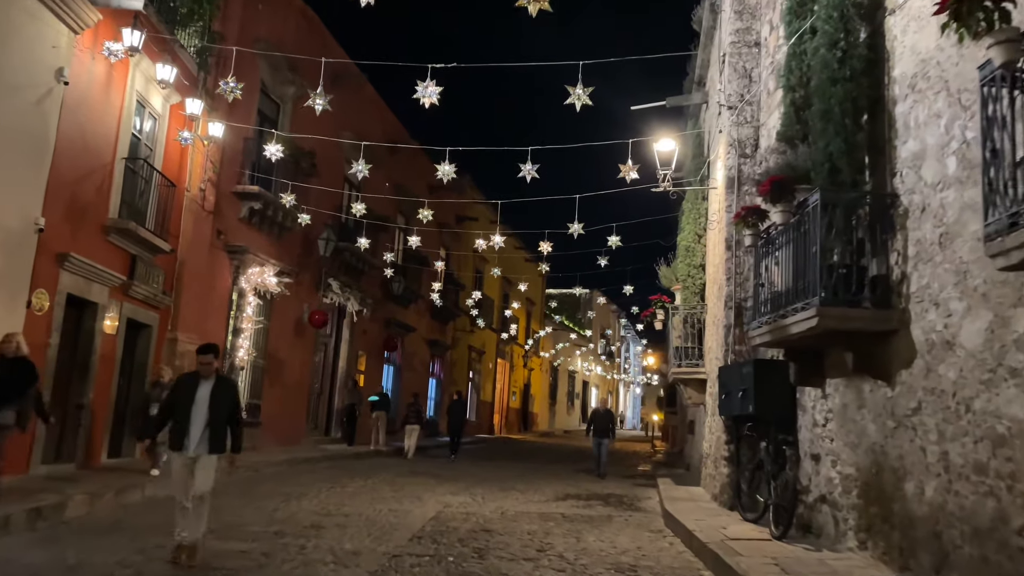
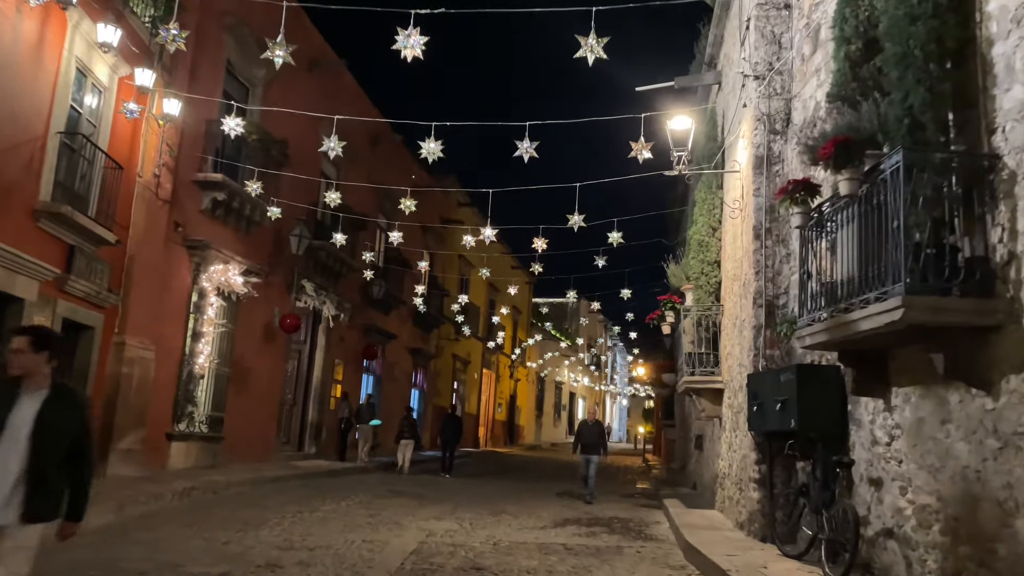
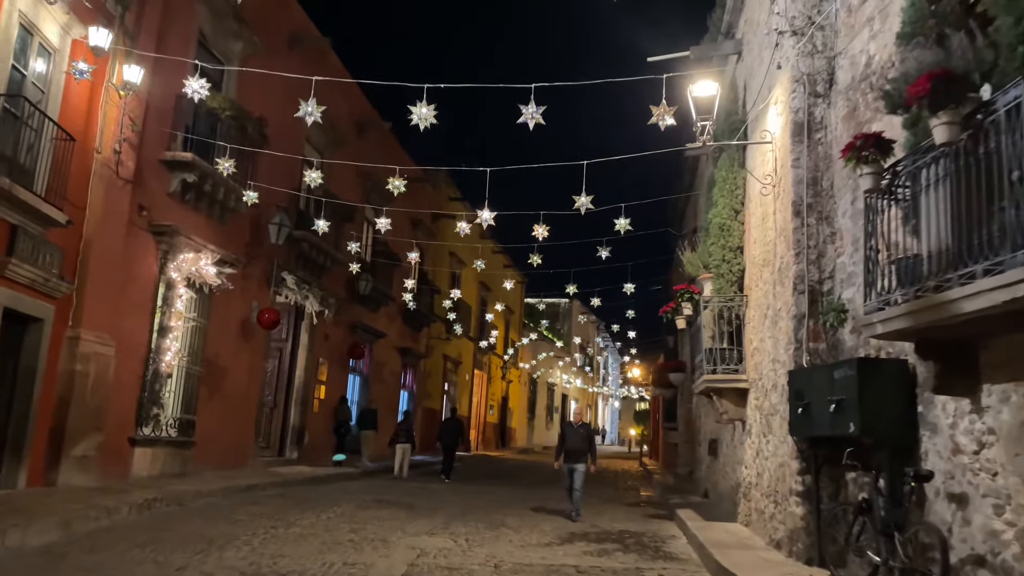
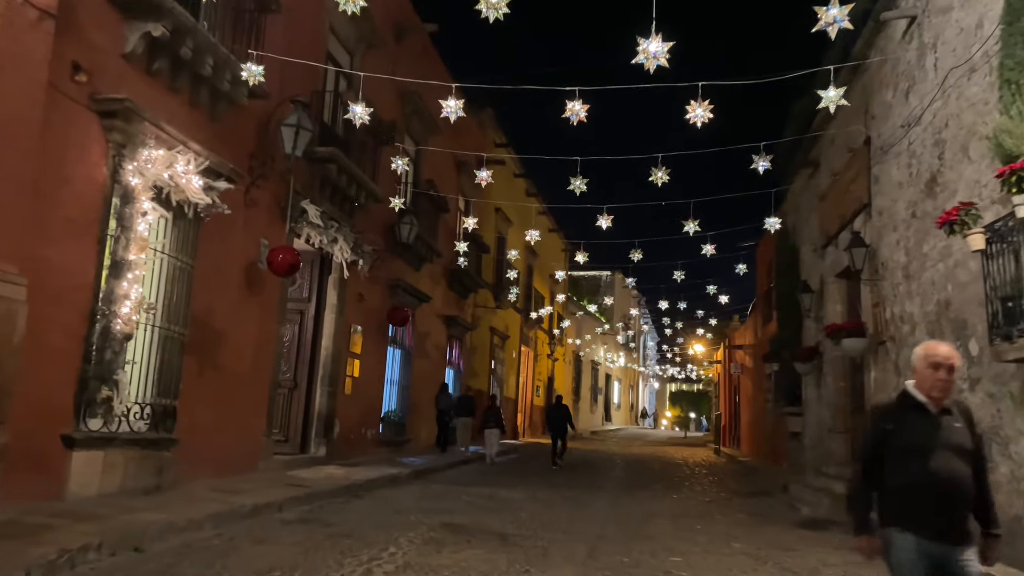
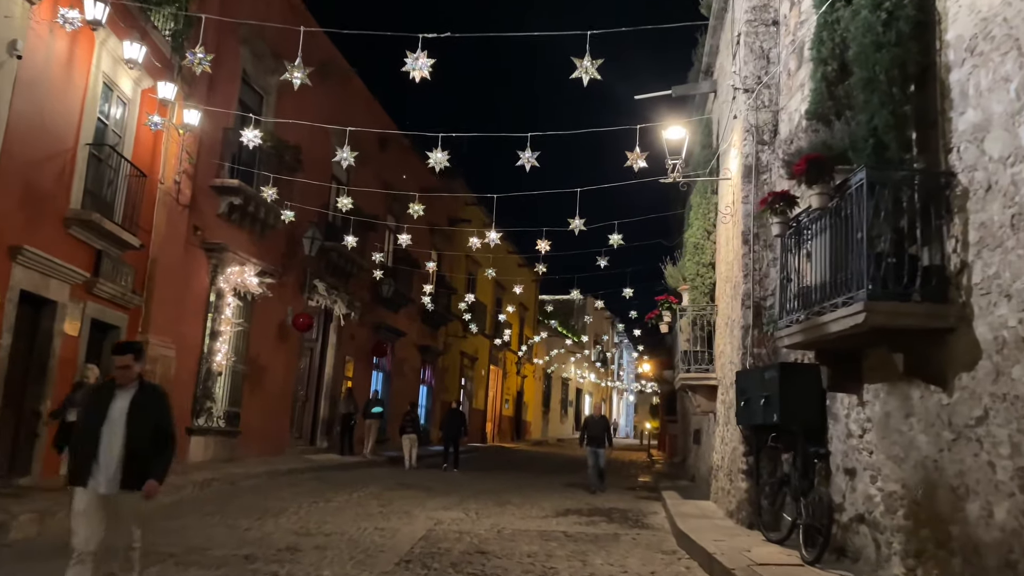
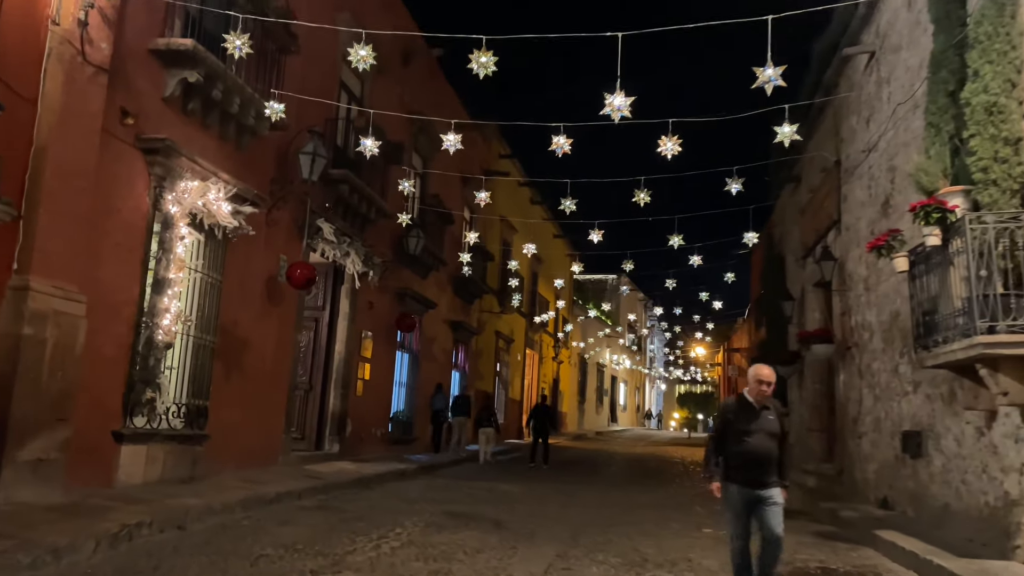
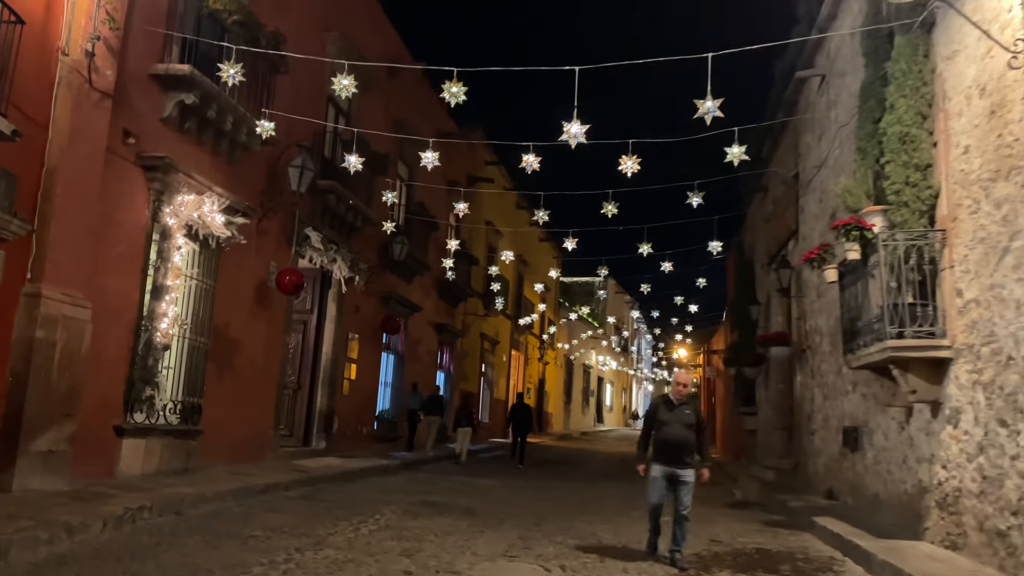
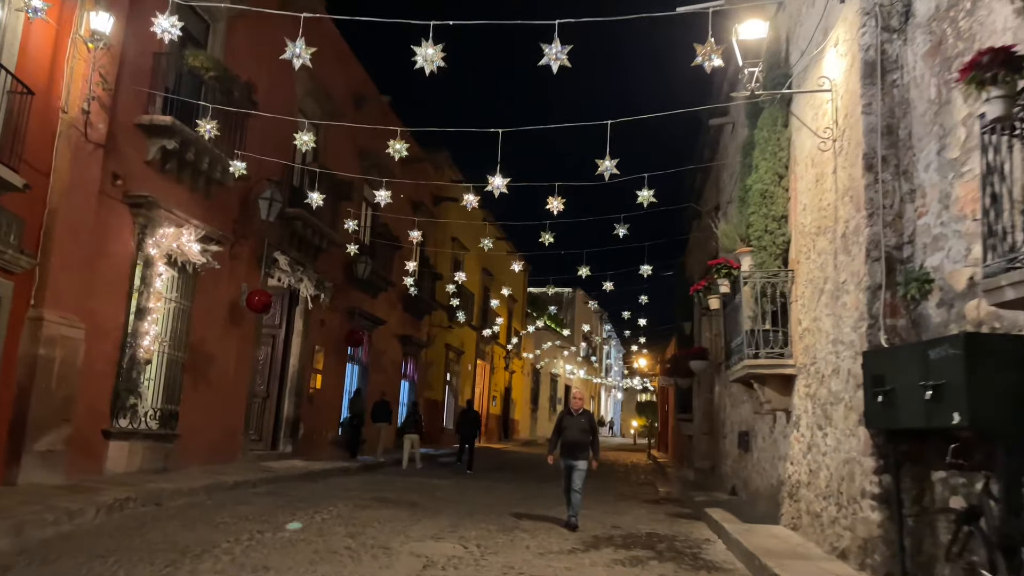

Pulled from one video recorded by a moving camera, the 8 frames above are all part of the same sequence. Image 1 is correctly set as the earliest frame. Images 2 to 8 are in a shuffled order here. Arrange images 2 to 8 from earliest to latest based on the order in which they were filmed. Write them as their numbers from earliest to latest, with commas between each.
5, 2, 3, 8, 7, 6, 4
